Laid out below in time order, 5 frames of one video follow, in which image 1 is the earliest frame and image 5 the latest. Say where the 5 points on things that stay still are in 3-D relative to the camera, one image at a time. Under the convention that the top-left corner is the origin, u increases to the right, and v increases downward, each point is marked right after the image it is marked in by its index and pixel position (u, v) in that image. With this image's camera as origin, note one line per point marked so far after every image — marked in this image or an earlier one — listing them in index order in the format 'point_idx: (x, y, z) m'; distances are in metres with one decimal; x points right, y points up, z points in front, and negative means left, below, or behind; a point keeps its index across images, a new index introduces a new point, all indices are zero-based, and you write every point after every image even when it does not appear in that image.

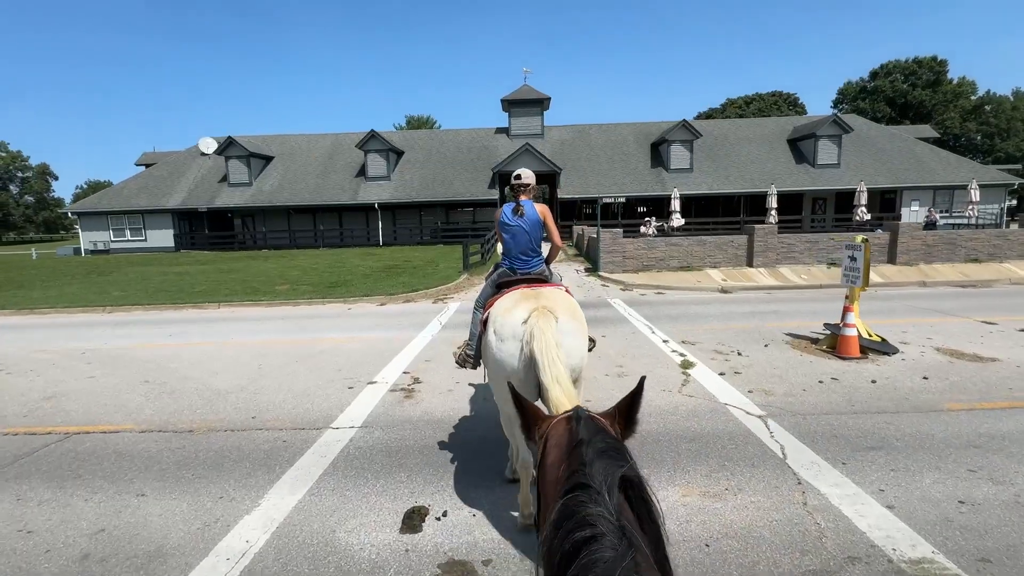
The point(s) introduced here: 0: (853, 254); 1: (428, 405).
0: (+5.6, +0.6, +7.7) m
1: (-1.1, -1.5, +6.1) m
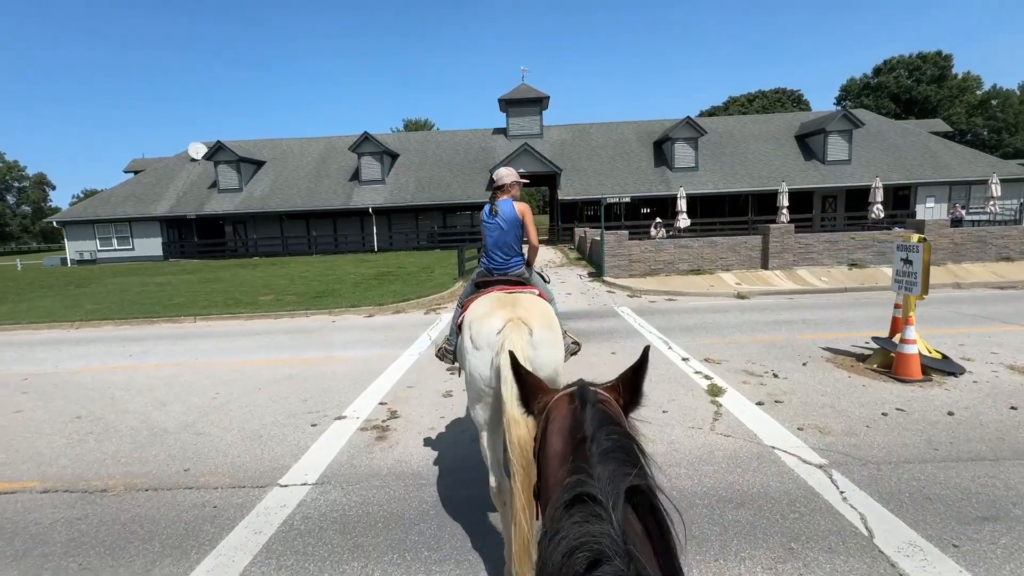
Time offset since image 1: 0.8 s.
0: (+5.5, +0.5, +6.5) m
1: (-1.2, -1.7, +5.0) m
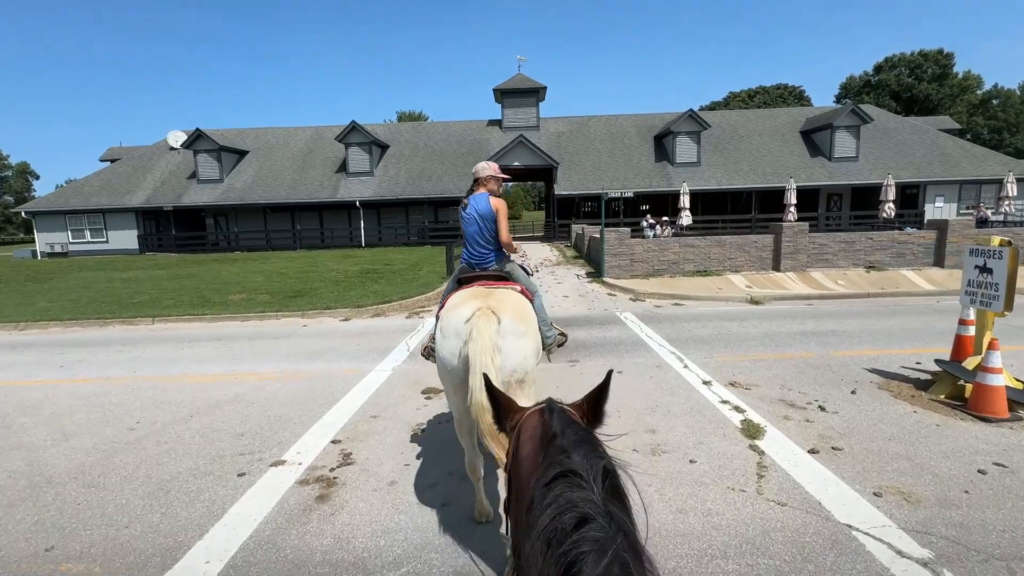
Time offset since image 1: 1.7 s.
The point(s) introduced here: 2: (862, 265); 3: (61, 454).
0: (+5.4, +0.3, +5.3) m
1: (-1.3, -1.8, +3.7) m
2: (+11.6, +0.8, +15.5) m
3: (-4.8, -1.8, +5.0) m
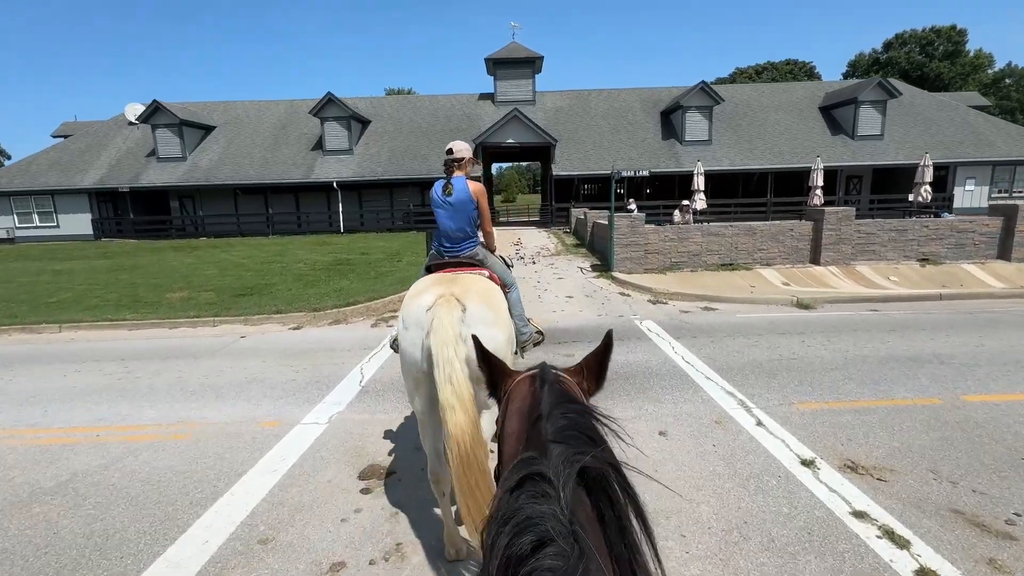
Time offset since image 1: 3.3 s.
0: (+5.3, 0.0, +3.0) m
1: (-1.4, -2.1, +1.4) m
2: (+11.4, +0.9, +13.2) m
3: (-4.9, -2.0, +2.7) m
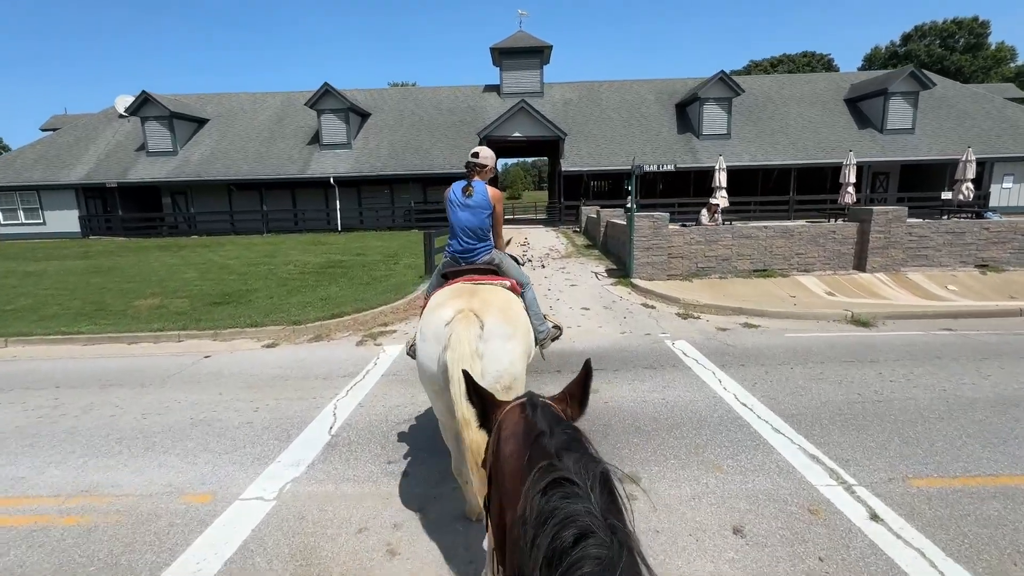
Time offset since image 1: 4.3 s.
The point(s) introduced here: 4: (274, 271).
0: (+5.4, -0.2, +1.6) m
1: (-1.3, -2.4, +0.1) m
2: (+11.5, +0.6, +11.7) m
3: (-4.8, -2.3, +1.4) m
4: (-7.4, +0.5, +14.7) m
